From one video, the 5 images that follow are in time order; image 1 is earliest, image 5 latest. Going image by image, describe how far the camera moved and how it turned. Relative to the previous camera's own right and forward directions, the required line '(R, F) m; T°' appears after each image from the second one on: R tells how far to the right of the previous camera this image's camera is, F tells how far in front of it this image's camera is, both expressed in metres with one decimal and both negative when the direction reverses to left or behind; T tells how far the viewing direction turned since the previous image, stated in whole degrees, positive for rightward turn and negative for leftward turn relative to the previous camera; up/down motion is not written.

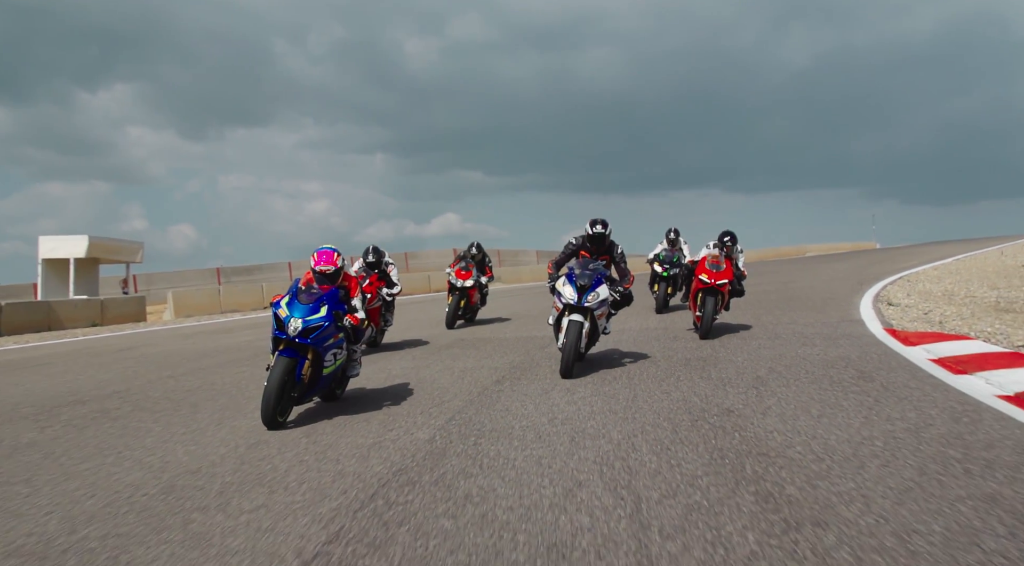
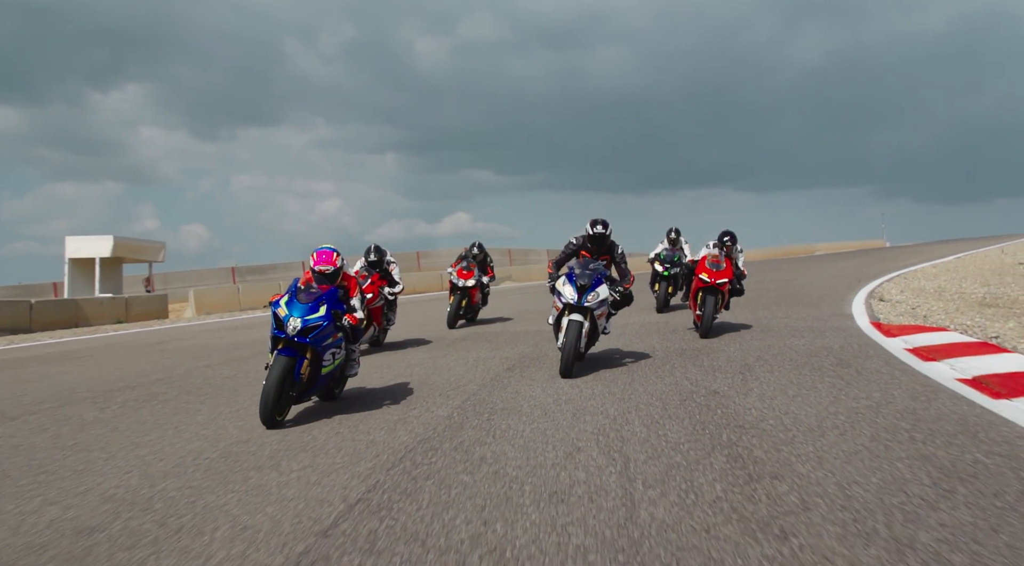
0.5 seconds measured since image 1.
(0.0, -0.6) m; -1°
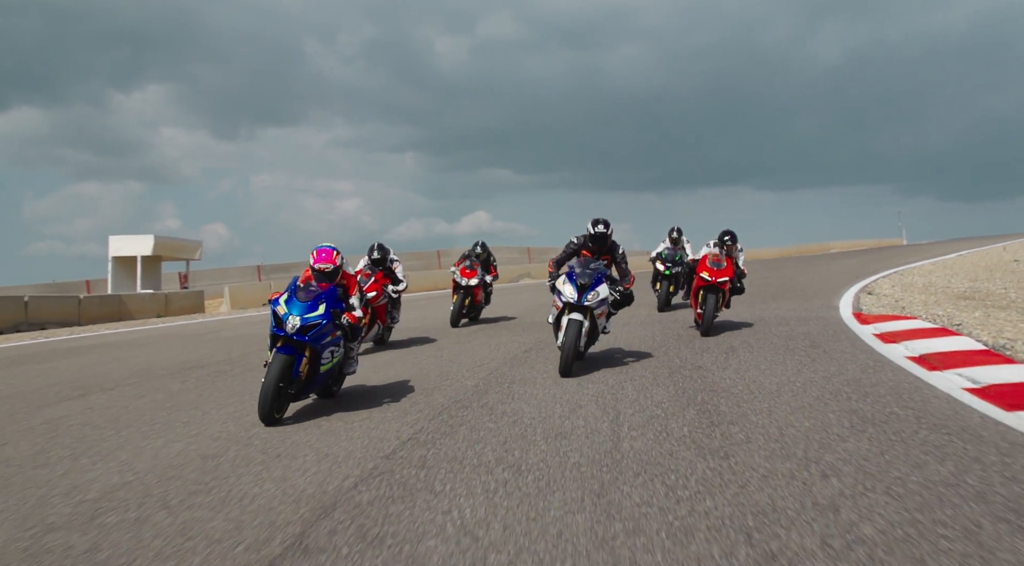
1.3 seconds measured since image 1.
(0.0, -1.0) m; -2°
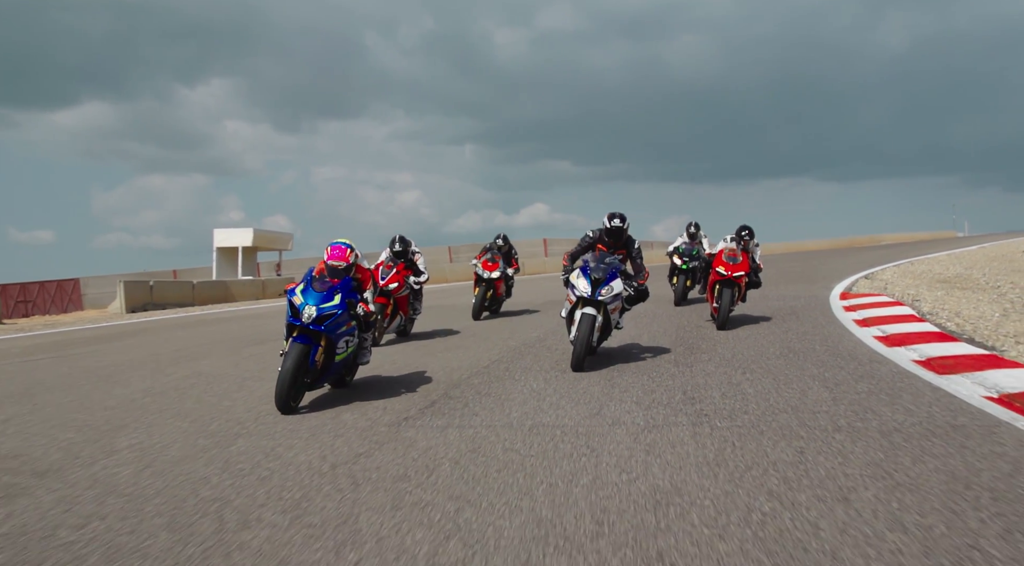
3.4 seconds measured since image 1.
(+0.1, -2.6) m; -5°
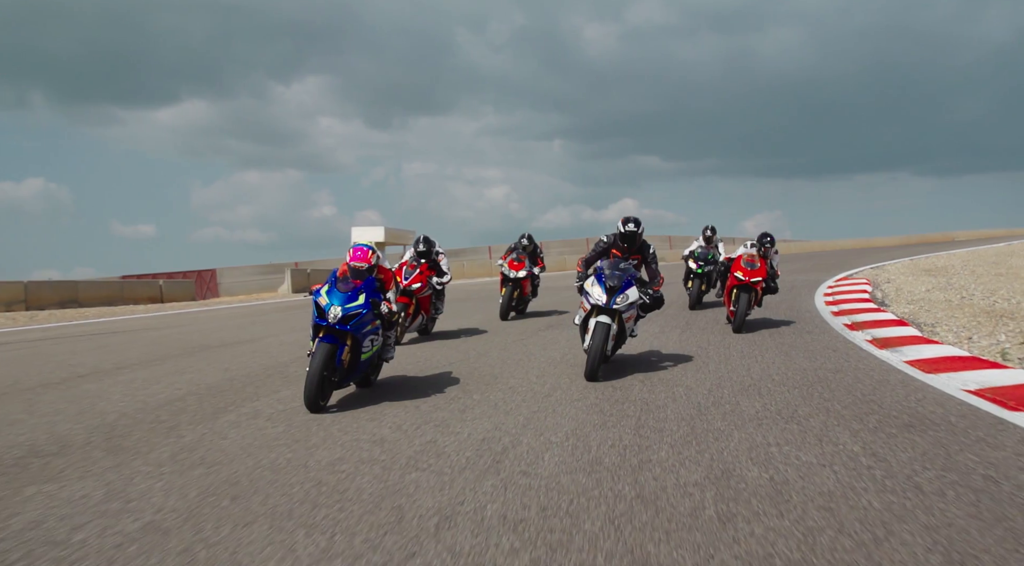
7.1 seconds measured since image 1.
(+0.1, -4.8) m; -7°
